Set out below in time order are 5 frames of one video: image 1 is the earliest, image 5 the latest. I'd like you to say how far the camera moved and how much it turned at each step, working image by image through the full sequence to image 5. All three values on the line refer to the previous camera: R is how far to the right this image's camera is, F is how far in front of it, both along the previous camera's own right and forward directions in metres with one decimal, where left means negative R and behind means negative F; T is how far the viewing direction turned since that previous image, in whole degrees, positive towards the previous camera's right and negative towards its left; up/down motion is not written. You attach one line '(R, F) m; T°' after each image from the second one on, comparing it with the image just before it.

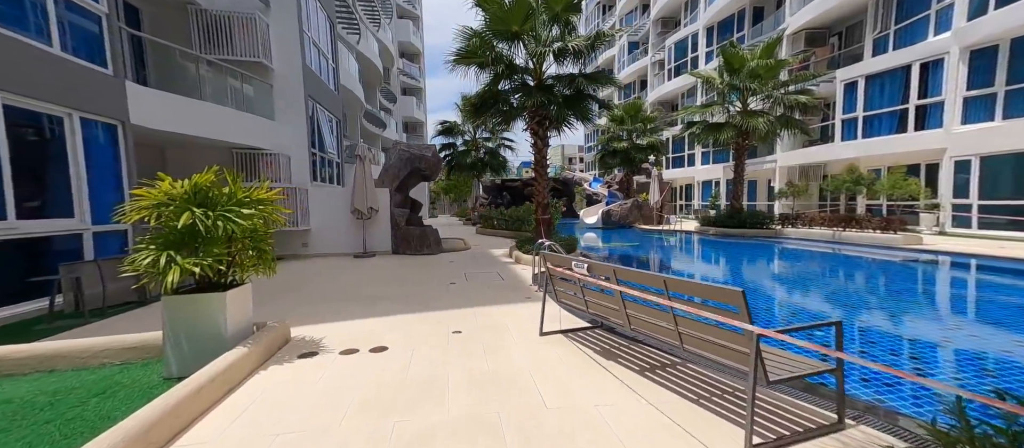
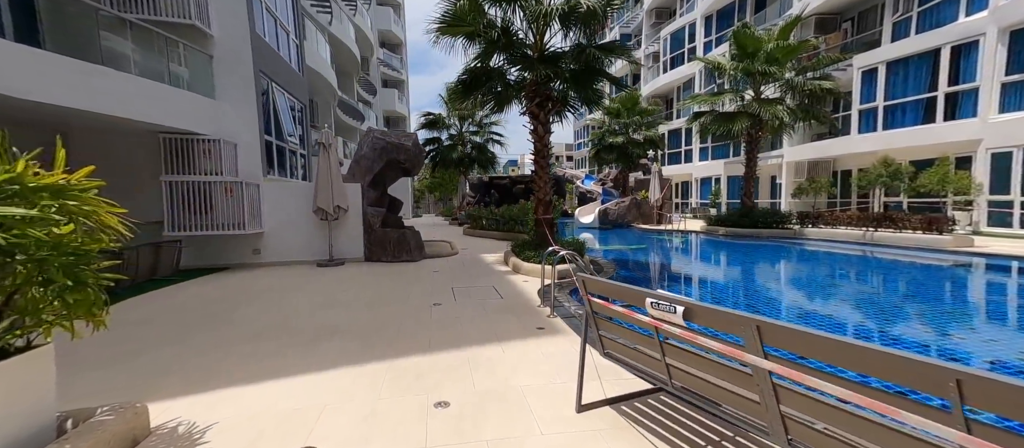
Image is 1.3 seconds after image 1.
(-0.2, +1.4) m; +2°
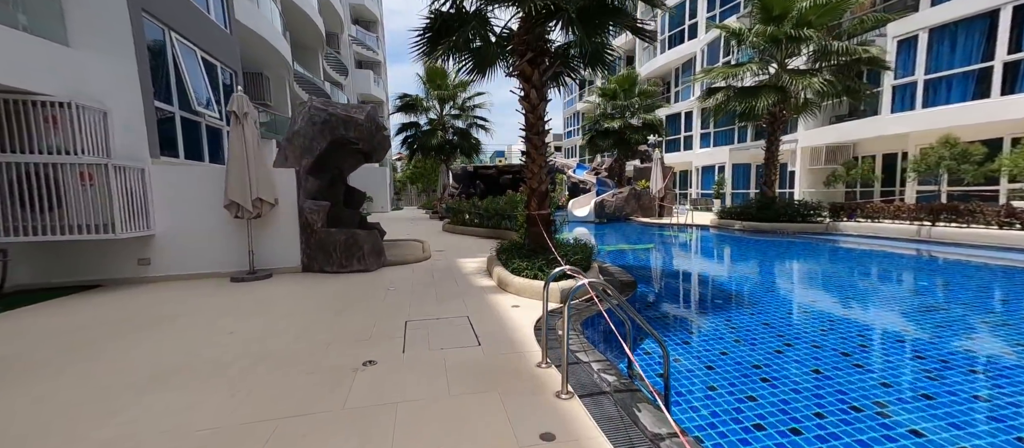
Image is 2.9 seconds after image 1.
(0.0, +1.9) m; +2°
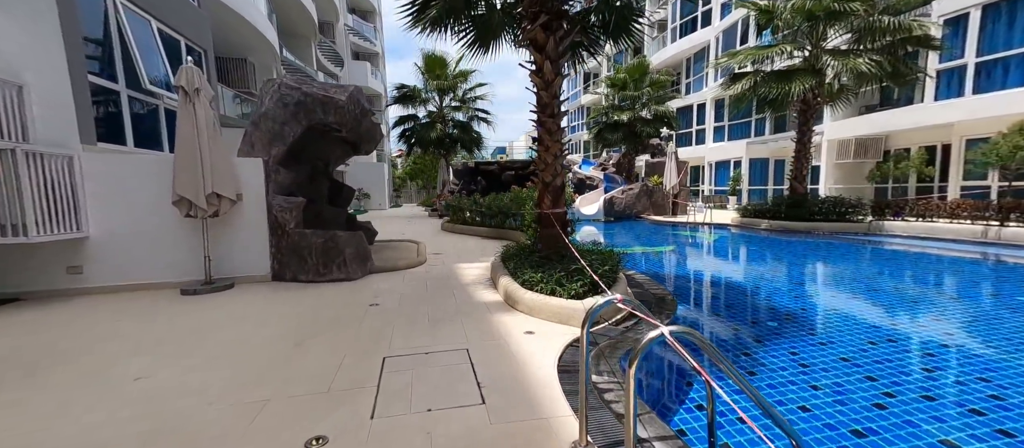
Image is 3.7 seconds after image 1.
(-0.1, +1.0) m; 0°
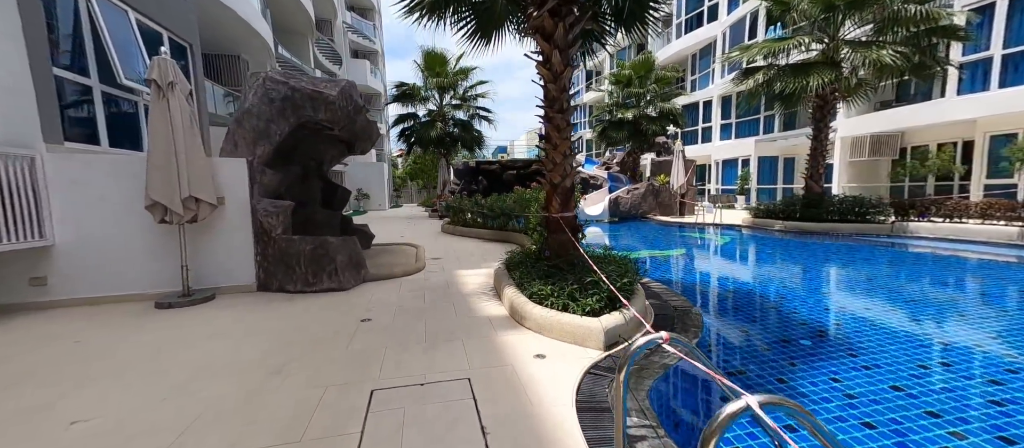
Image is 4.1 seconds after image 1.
(0.0, +0.4) m; 0°
